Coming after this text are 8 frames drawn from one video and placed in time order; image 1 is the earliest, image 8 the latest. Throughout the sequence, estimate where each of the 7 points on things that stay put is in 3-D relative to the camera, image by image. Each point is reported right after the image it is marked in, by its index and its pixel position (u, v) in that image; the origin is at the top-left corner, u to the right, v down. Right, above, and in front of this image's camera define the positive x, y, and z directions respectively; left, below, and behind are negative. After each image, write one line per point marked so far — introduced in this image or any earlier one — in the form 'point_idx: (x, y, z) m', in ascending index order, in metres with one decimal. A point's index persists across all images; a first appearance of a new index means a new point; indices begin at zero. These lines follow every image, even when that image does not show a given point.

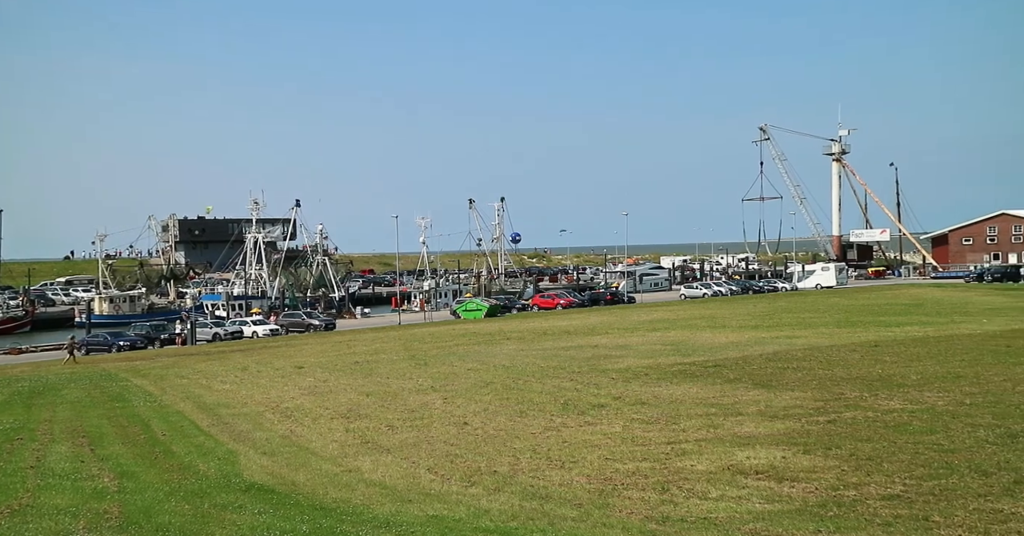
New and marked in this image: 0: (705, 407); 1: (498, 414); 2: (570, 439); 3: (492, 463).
0: (+3.2, -2.4, +17.1) m
1: (-0.3, -2.6, +17.8) m
2: (+0.9, -2.6, +15.3) m
3: (-0.3, -2.7, +14.0) m
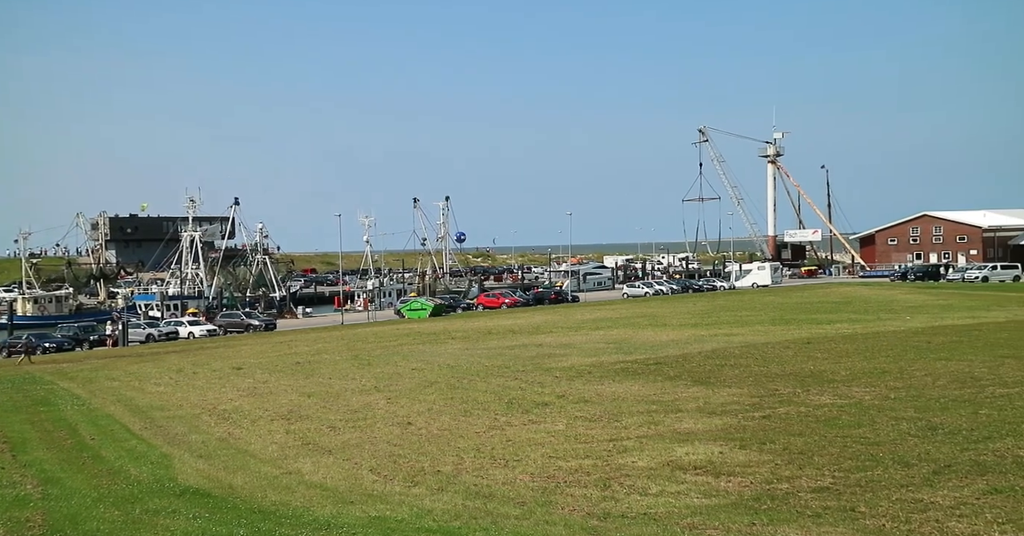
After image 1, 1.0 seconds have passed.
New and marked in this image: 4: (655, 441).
0: (+2.3, -2.3, +17.3) m
1: (-1.3, -2.6, +17.8) m
2: (0.0, -2.6, +15.4) m
3: (-1.1, -2.7, +14.0) m
4: (+2.0, -2.5, +14.3) m
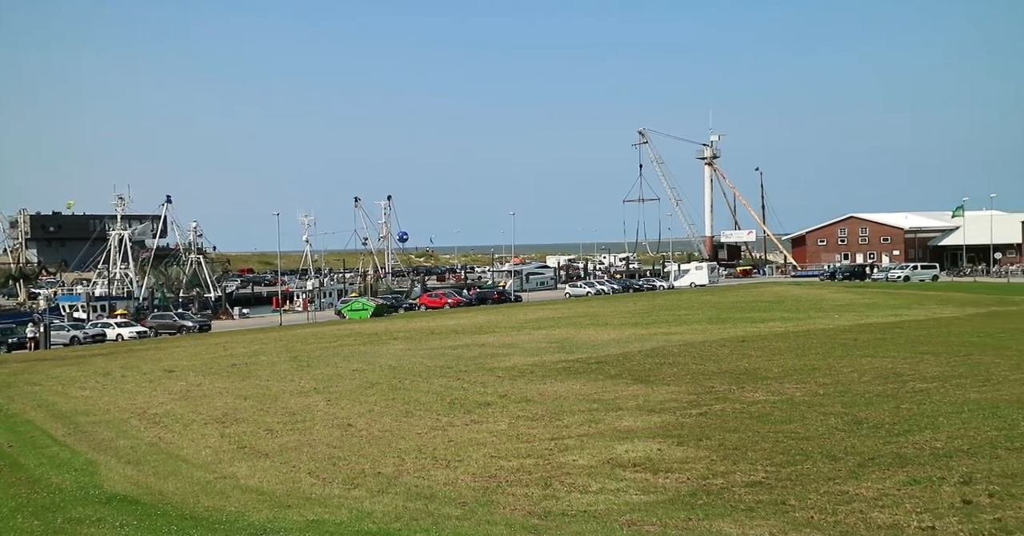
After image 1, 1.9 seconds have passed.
0: (+1.3, -2.3, +17.5) m
1: (-2.3, -2.6, +17.8) m
2: (-0.9, -2.6, +15.4) m
3: (-2.0, -2.7, +14.0) m
4: (+1.2, -2.5, +14.5) m
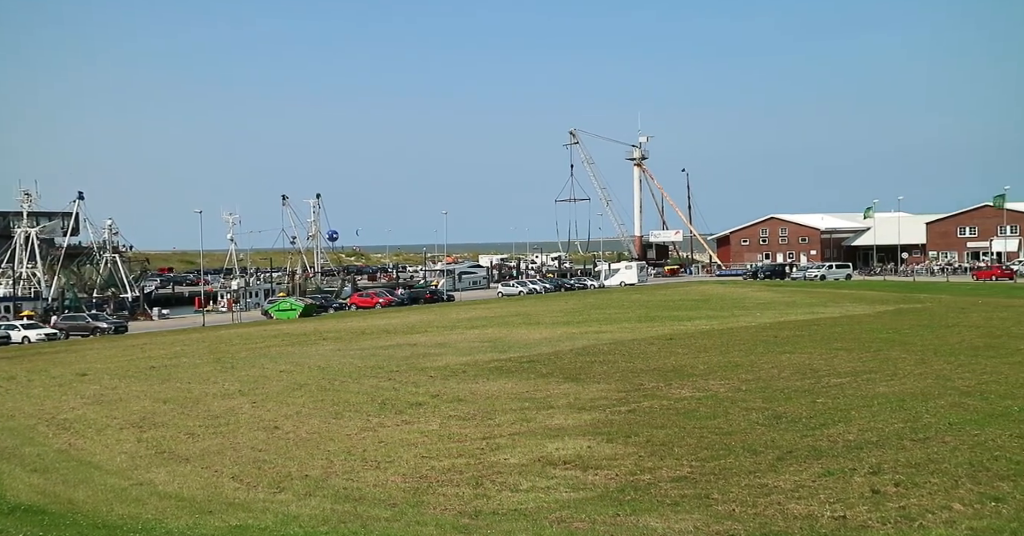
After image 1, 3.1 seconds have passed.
0: (+0.1, -2.3, +17.6) m
1: (-3.5, -2.6, +17.6) m
2: (-1.9, -2.6, +15.4) m
3: (-2.9, -2.7, +13.9) m
4: (+0.2, -2.4, +14.6) m
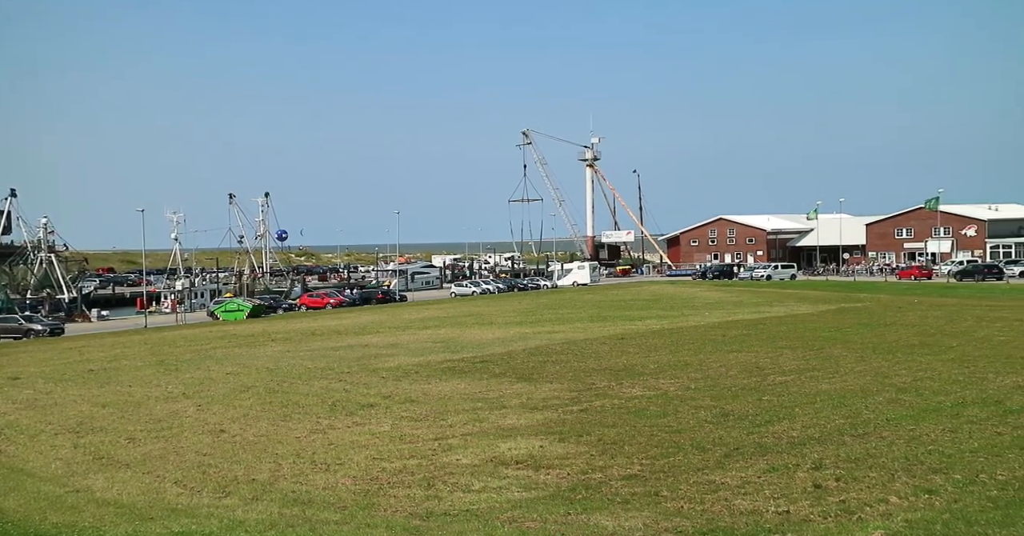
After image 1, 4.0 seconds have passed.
0: (-0.7, -2.3, +17.6) m
1: (-4.3, -2.6, +17.5) m
2: (-2.7, -2.6, +15.3) m
3: (-3.5, -2.7, +13.8) m
4: (-0.5, -2.4, +14.6) m
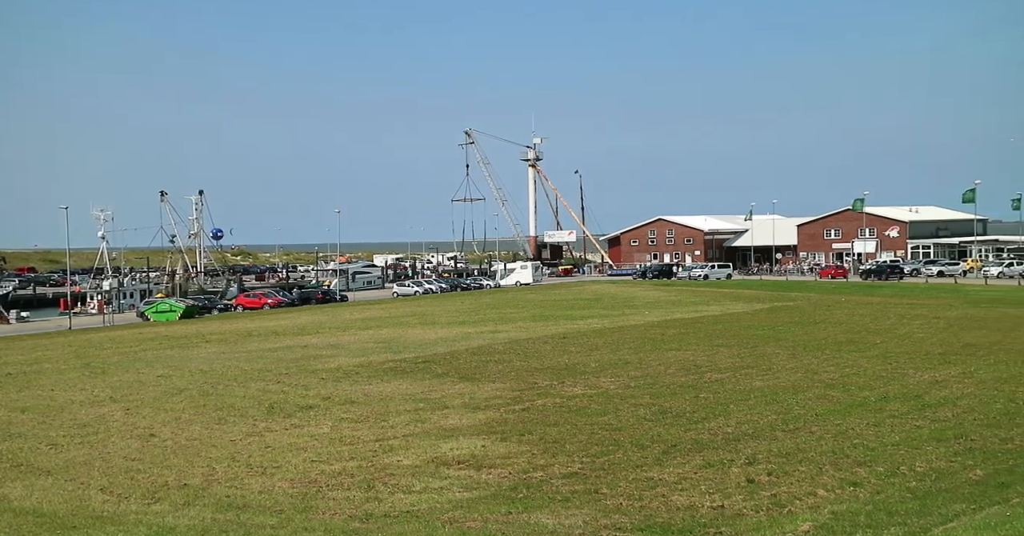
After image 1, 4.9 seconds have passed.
0: (-1.7, -2.3, +17.5) m
1: (-5.3, -2.6, +17.2) m
2: (-3.5, -2.6, +15.1) m
3: (-4.3, -2.7, +13.5) m
4: (-1.3, -2.4, +14.5) m
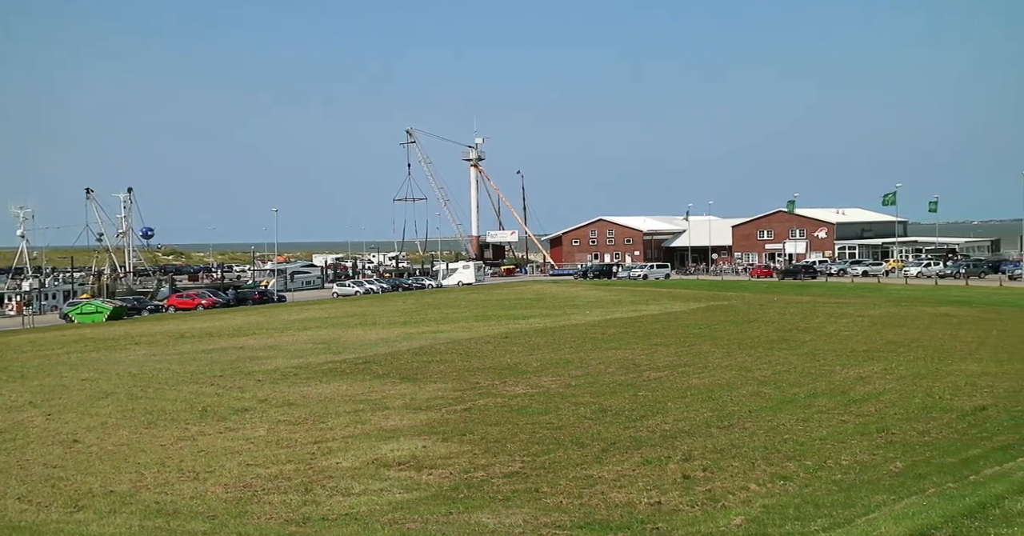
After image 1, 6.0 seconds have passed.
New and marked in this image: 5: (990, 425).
0: (-2.5, -2.2, +20.4) m
1: (-5.8, -3.3, +19.6) m
2: (-3.7, -3.3, +17.9) m
3: (-4.1, -3.9, +16.3) m
4: (-1.4, -2.8, +17.7) m
5: (+7.6, -2.5, +16.1) m
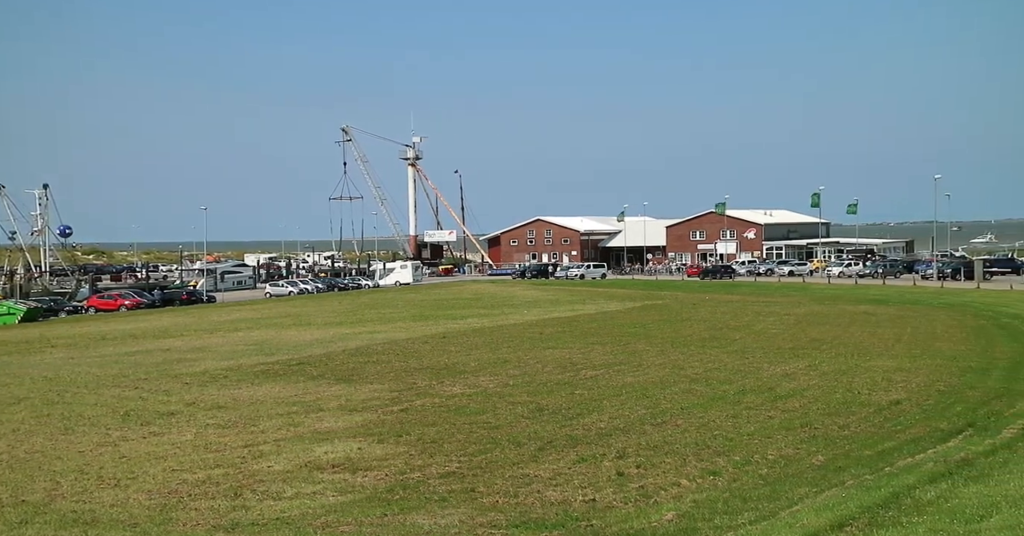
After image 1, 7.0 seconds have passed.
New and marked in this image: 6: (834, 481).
0: (-3.8, -2.2, +20.3) m
1: (-7.1, -3.3, +19.3) m
2: (-4.8, -3.3, +17.7) m
3: (-5.1, -3.9, +16.1) m
4: (-2.6, -2.8, +17.6) m
5: (+6.5, -2.5, +16.6) m
6: (+4.1, -2.7, +12.8) m
